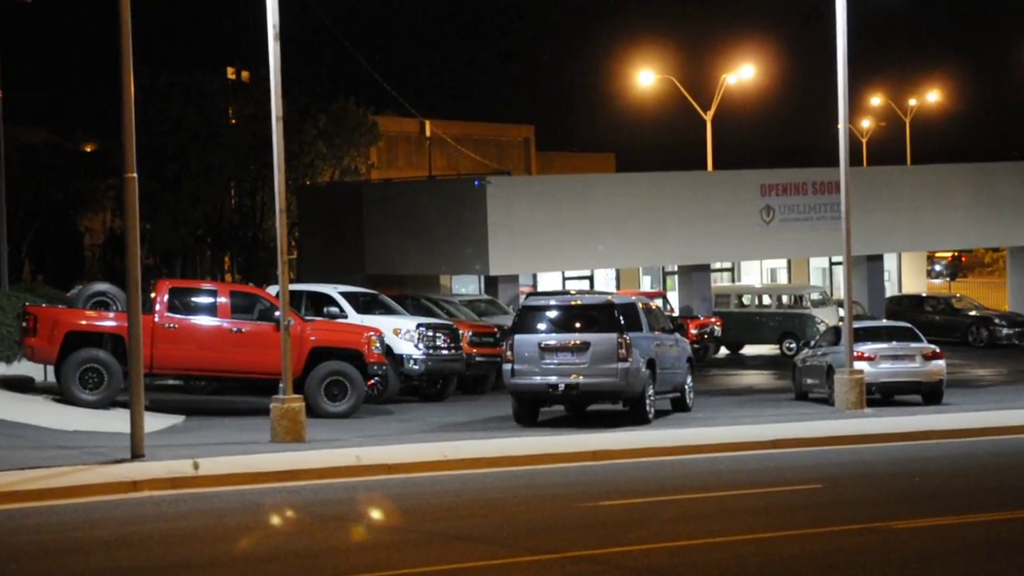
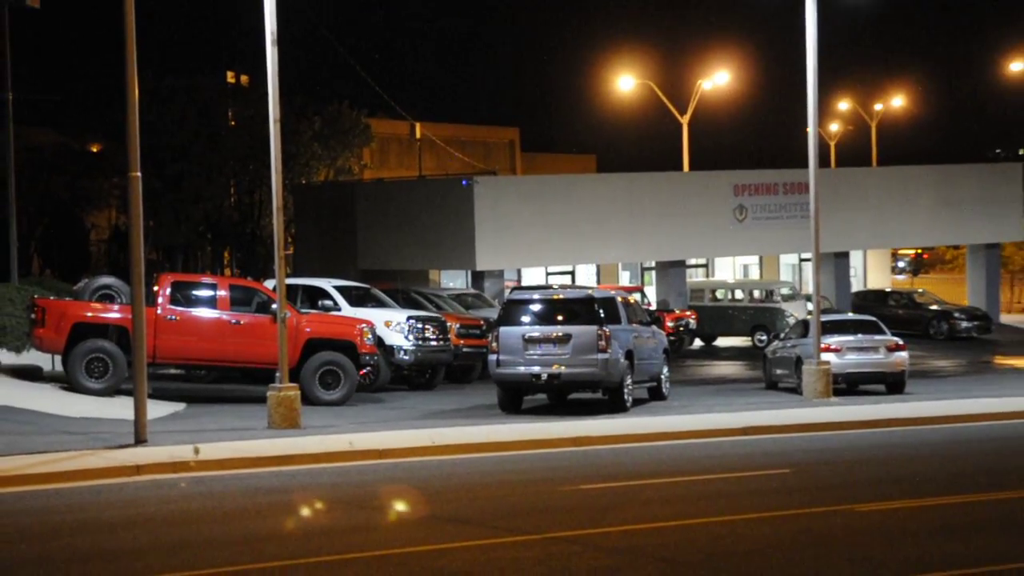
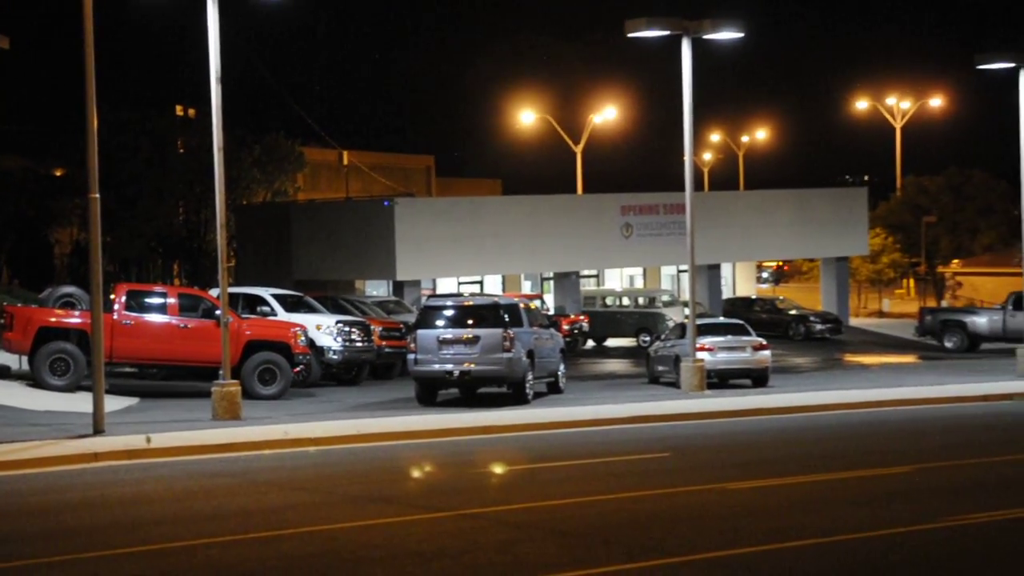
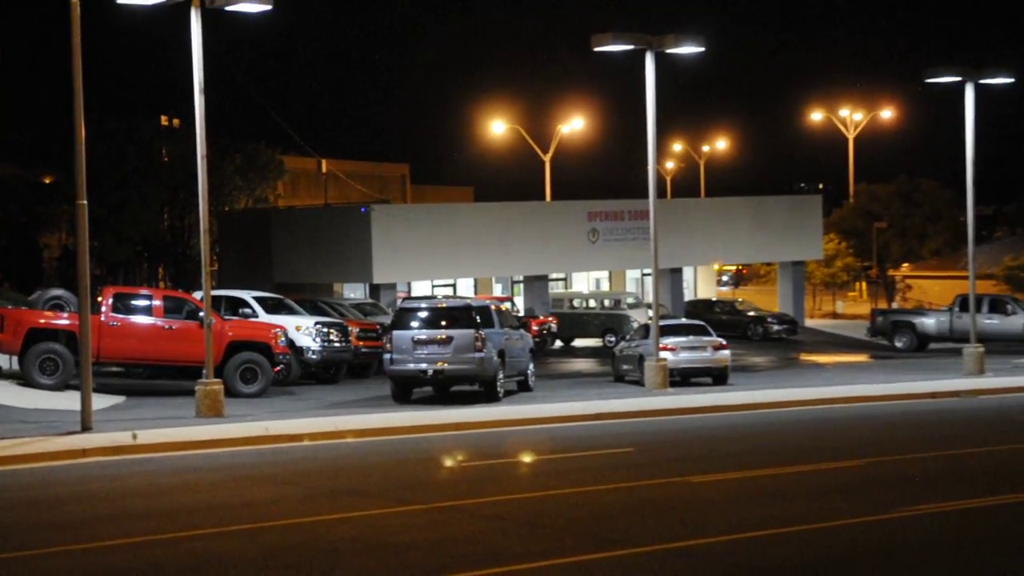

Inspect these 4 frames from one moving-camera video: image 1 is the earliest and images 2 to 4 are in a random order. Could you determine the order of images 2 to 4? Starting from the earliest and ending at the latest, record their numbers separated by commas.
2, 3, 4
